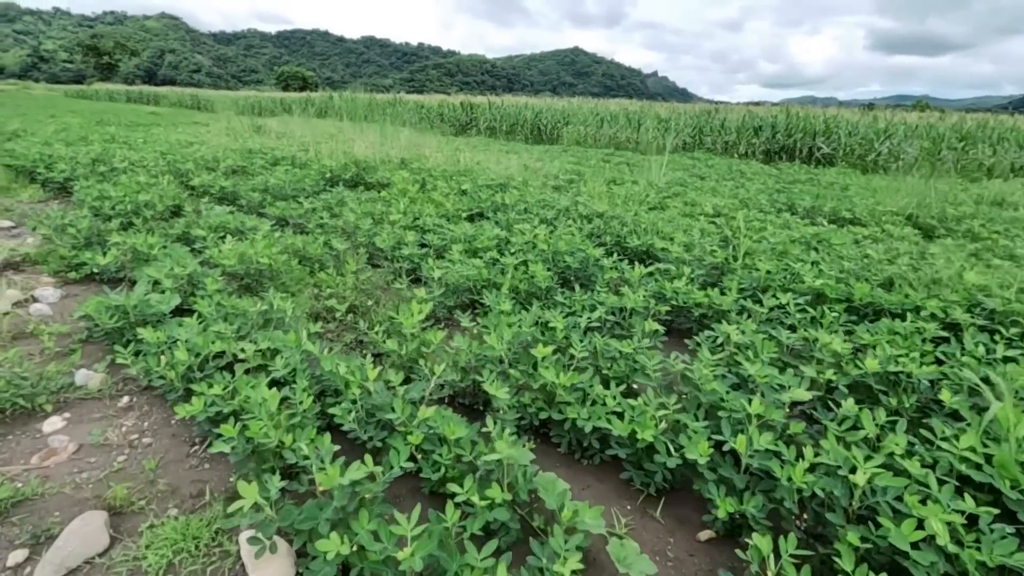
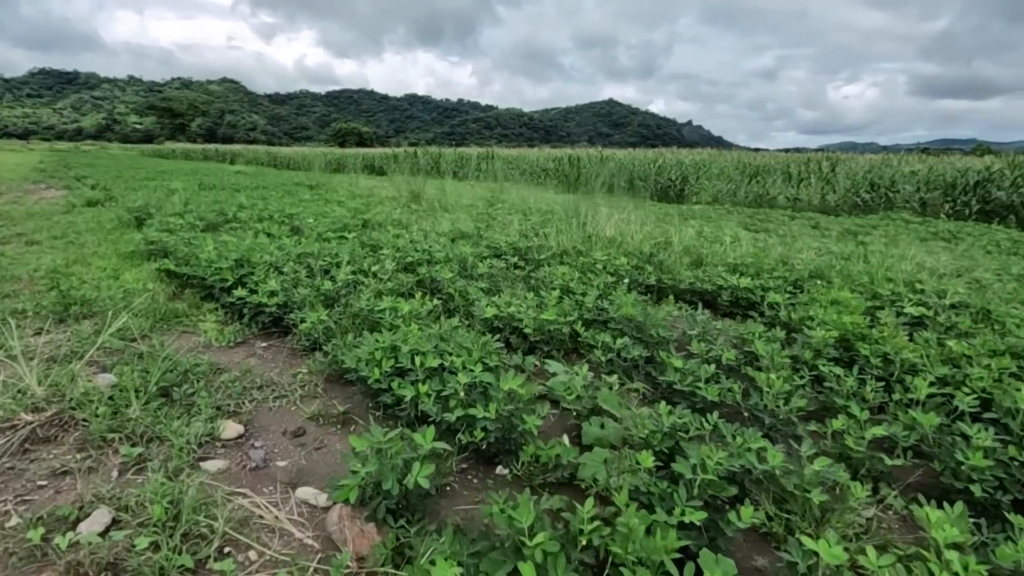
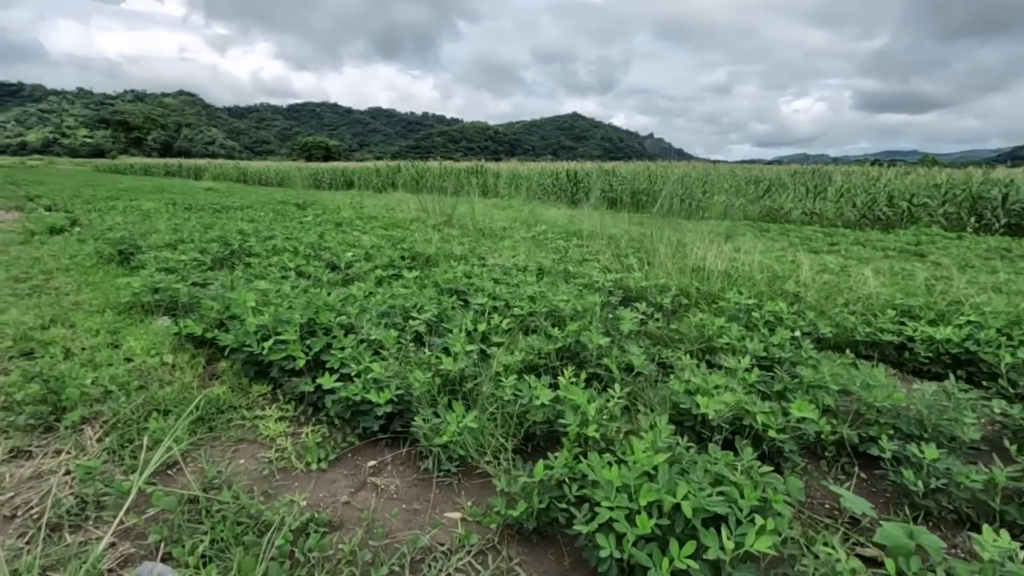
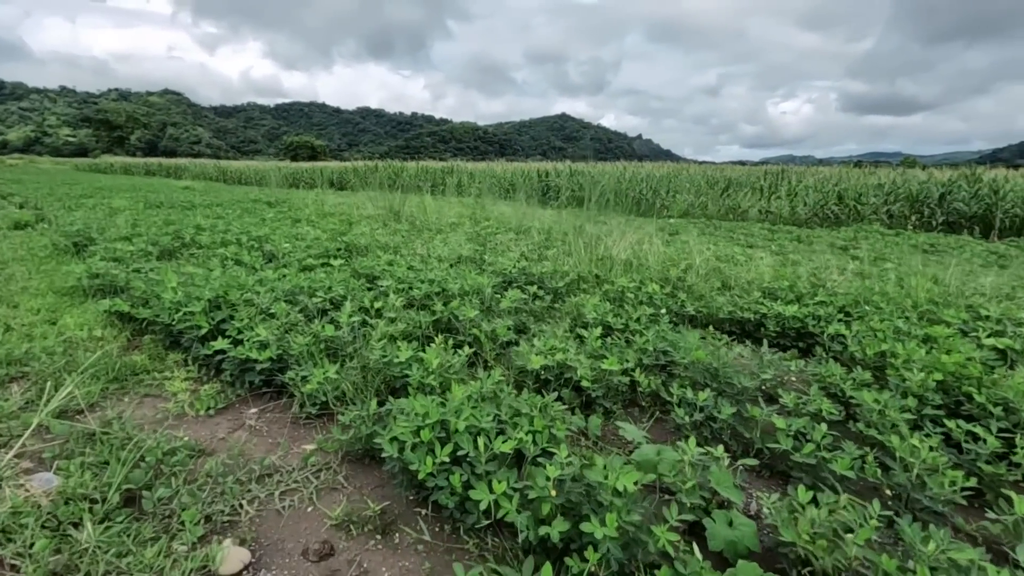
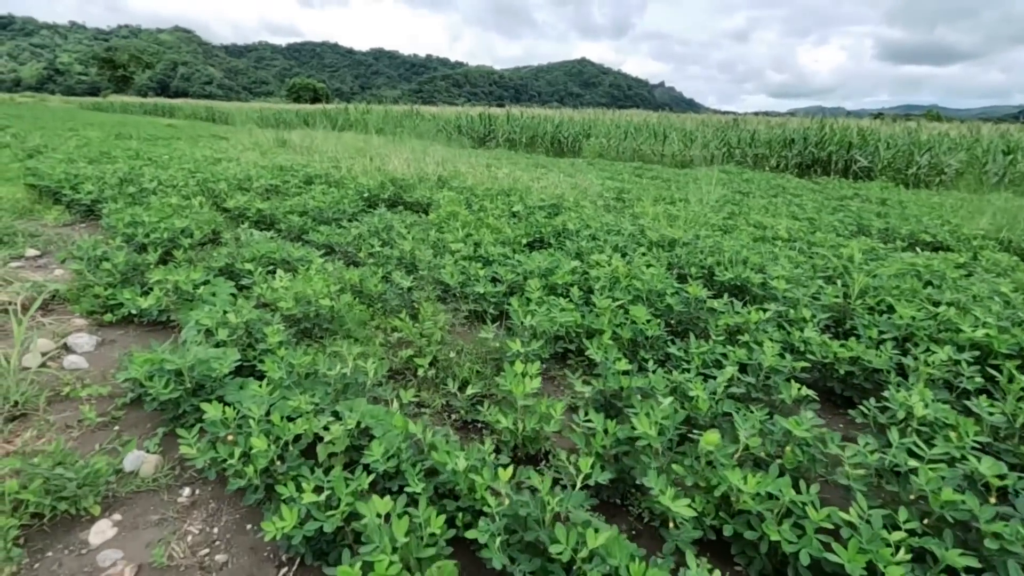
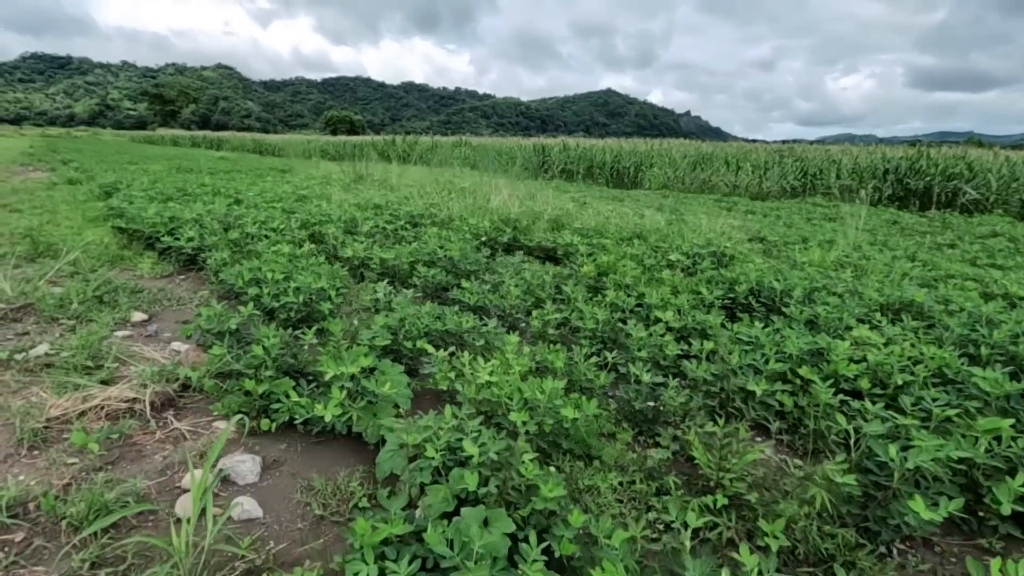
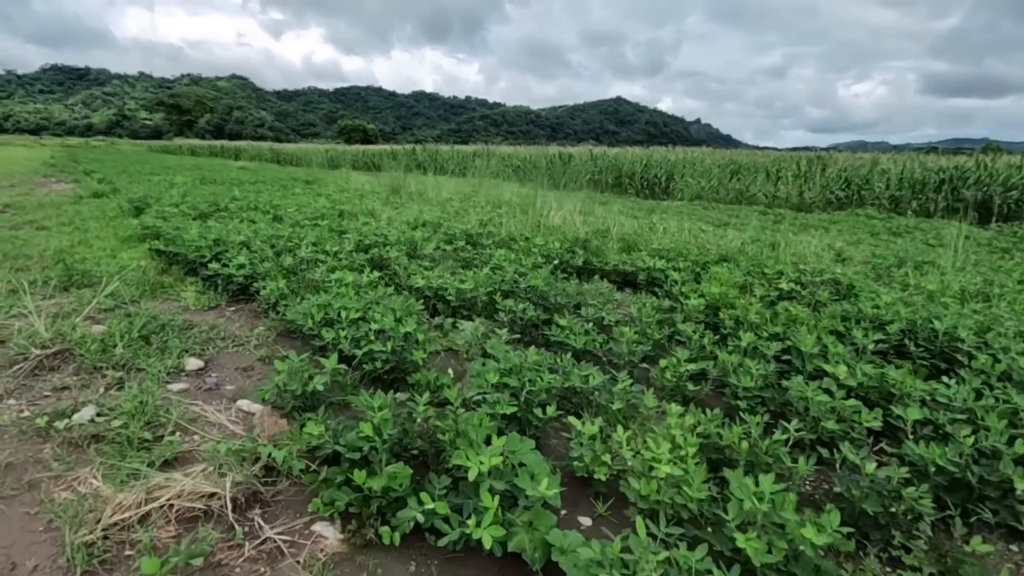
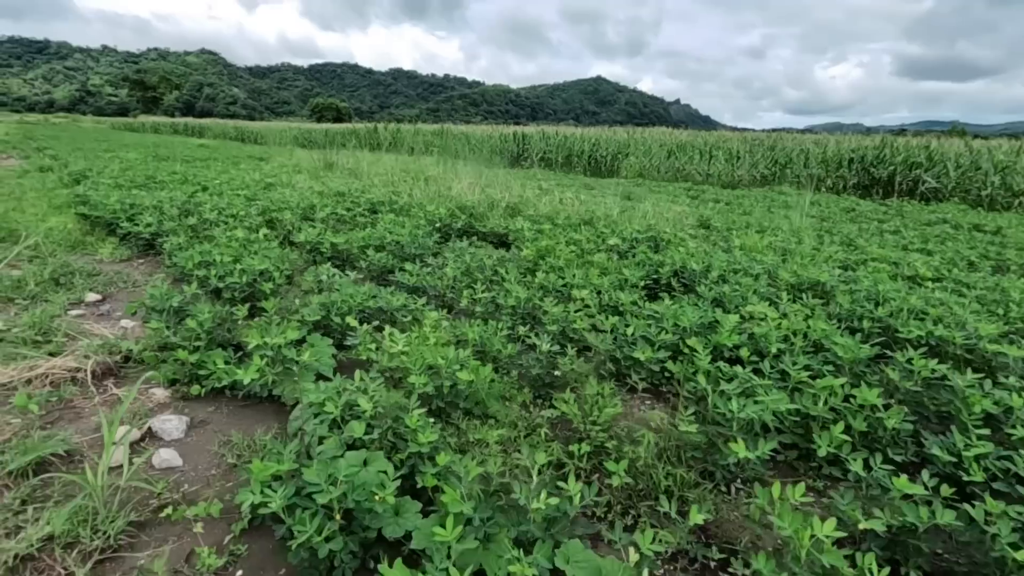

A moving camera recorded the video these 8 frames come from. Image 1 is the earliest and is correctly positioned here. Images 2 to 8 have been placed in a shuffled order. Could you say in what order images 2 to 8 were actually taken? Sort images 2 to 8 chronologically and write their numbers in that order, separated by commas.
5, 8, 6, 7, 2, 4, 3
